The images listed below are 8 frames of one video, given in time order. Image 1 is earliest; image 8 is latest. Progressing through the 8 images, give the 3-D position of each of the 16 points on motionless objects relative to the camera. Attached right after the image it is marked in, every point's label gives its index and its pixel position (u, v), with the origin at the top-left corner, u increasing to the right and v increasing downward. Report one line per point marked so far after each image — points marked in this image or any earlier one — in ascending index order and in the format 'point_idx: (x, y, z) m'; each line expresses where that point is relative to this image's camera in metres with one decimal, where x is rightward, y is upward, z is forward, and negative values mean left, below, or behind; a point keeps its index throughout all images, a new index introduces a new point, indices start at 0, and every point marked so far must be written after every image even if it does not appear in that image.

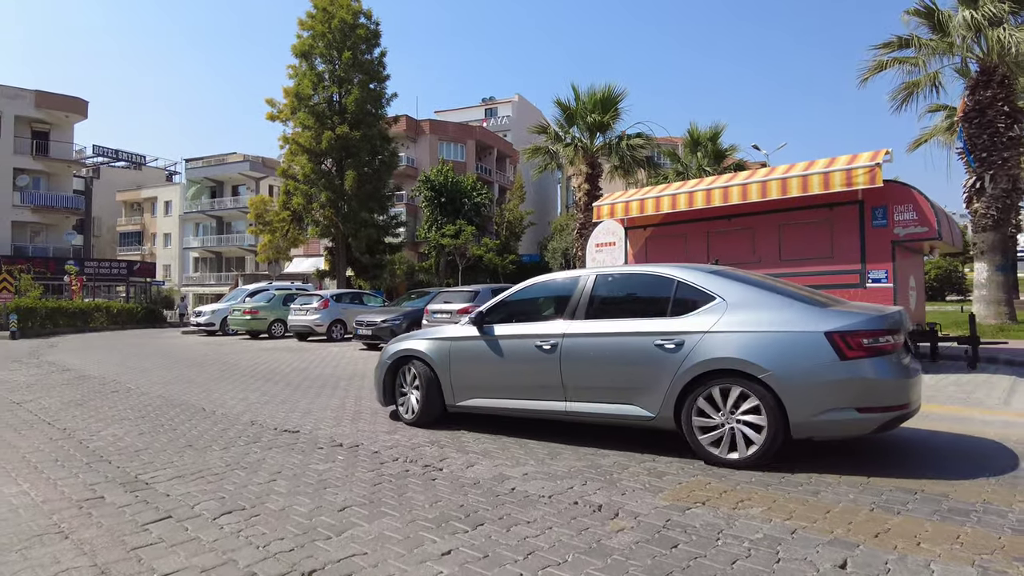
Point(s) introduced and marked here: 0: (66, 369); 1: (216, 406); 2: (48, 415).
0: (-8.0, -1.5, +12.0) m
1: (-3.5, -1.4, +7.8) m
2: (-5.1, -1.4, +7.4) m
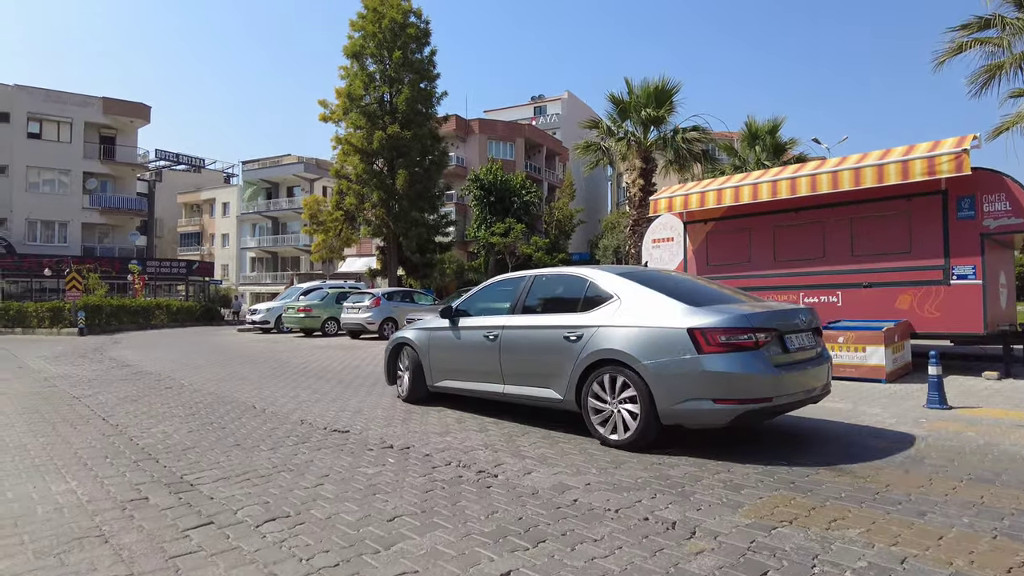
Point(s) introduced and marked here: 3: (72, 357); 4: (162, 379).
0: (-7.1, -1.4, +12.2) m
1: (-2.9, -1.4, +7.7) m
2: (-4.5, -1.4, +7.4) m
3: (-9.7, -1.5, +14.5) m
4: (-5.3, -1.4, +10.0) m
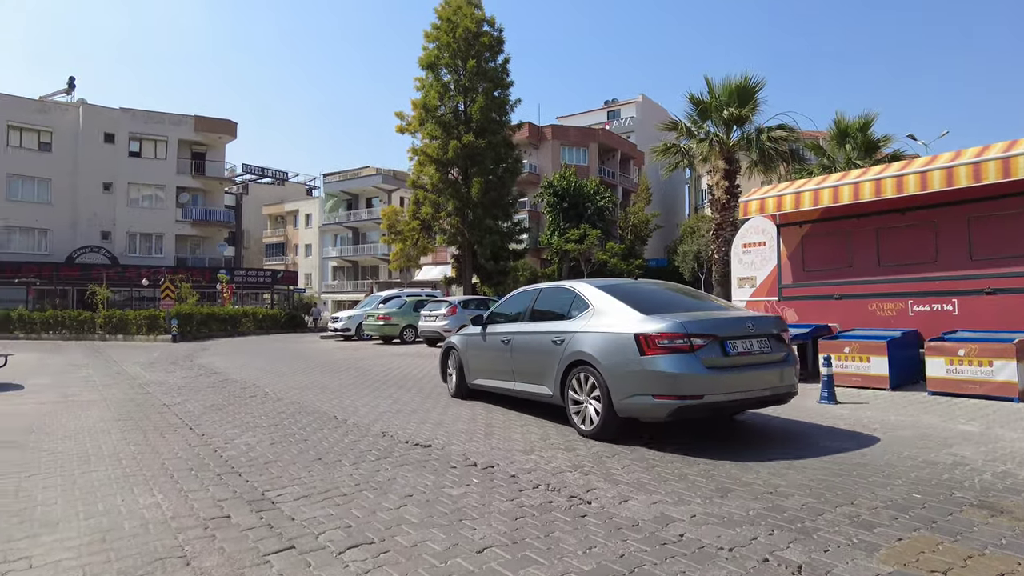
0: (-5.6, -1.6, +12.5) m
1: (-1.9, -1.5, +7.6) m
2: (-3.6, -1.5, +7.4) m
3: (-7.9, -1.7, +15.1) m
4: (-4.1, -1.5, +10.2) m
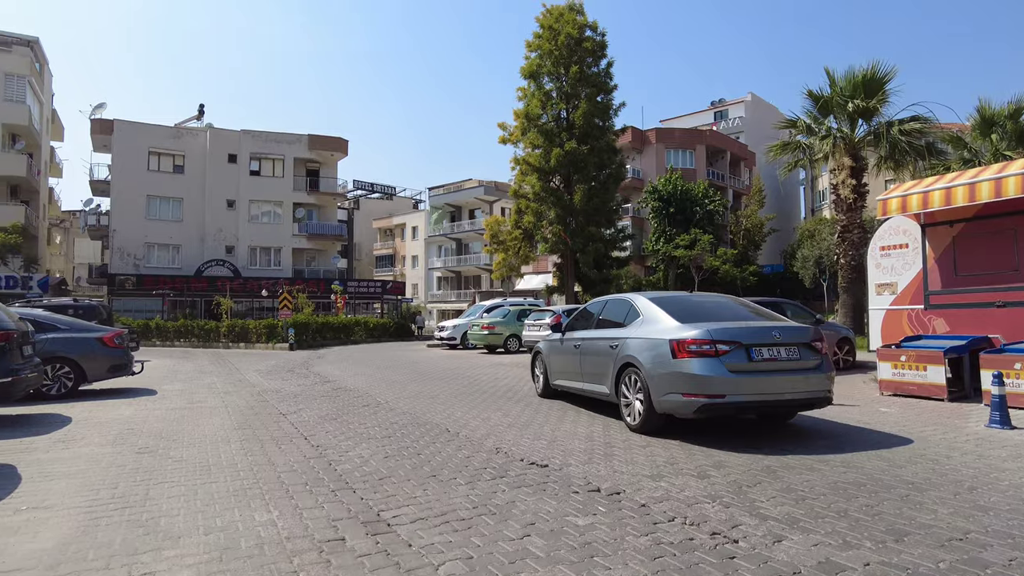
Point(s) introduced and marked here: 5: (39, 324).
0: (-3.5, -1.8, +12.8) m
1: (-0.6, -1.6, +7.4) m
2: (-2.3, -1.6, +7.5) m
3: (-5.4, -2.0, +15.7) m
4: (-2.4, -1.7, +10.2) m
5: (-7.6, -0.6, +10.6) m
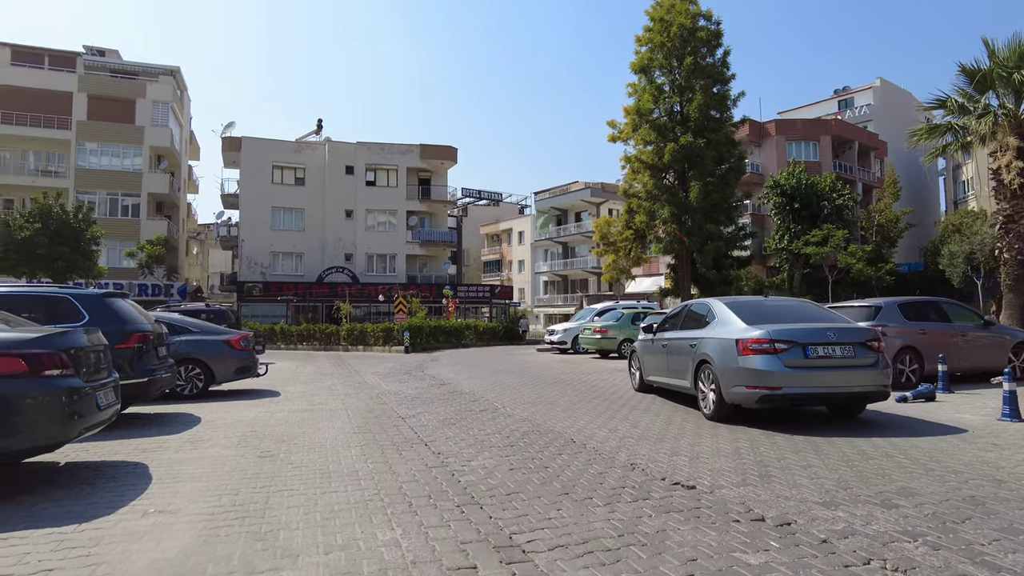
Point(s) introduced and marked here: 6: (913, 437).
0: (-1.3, -1.8, +12.6) m
1: (+0.8, -1.5, +6.8) m
2: (-0.9, -1.6, +7.1) m
3: (-2.7, -2.1, +15.8) m
4: (-0.6, -1.7, +9.9) m
5: (-5.7, -0.7, +11.1) m
6: (+4.1, -1.5, +6.7) m
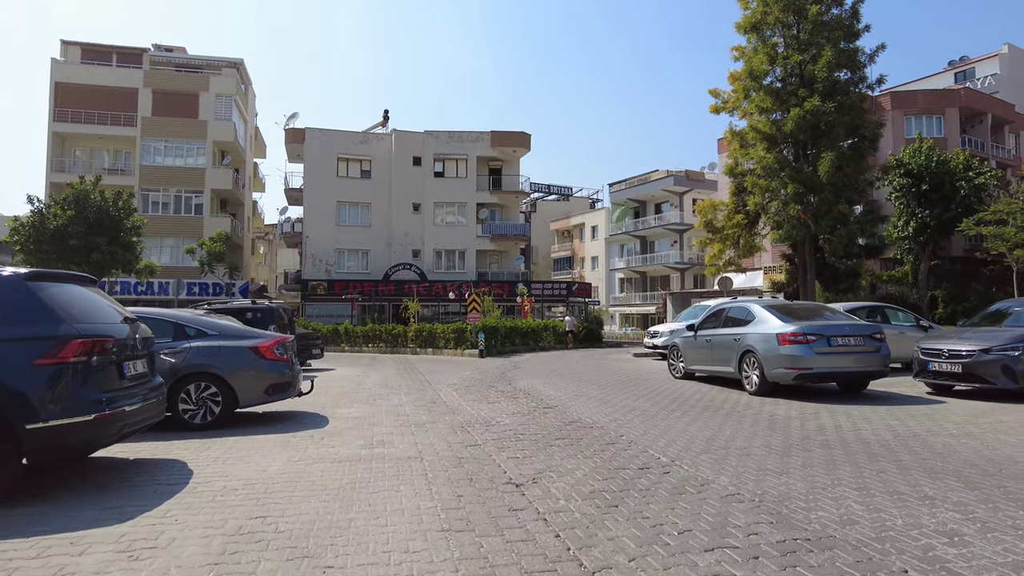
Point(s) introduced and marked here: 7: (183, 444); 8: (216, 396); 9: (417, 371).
0: (+0.5, -1.6, +9.1) m
1: (+2.0, -1.3, +3.1) m
2: (+0.4, -1.4, +3.6) m
3: (-0.6, -1.9, +12.4) m
4: (+1.0, -1.5, +6.3) m
5: (-4.0, -0.5, +8.0) m
6: (+5.3, -1.3, +2.7) m
7: (-3.4, -1.6, +6.8) m
8: (-3.5, -1.3, +7.8) m
9: (-2.4, -2.1, +16.4) m
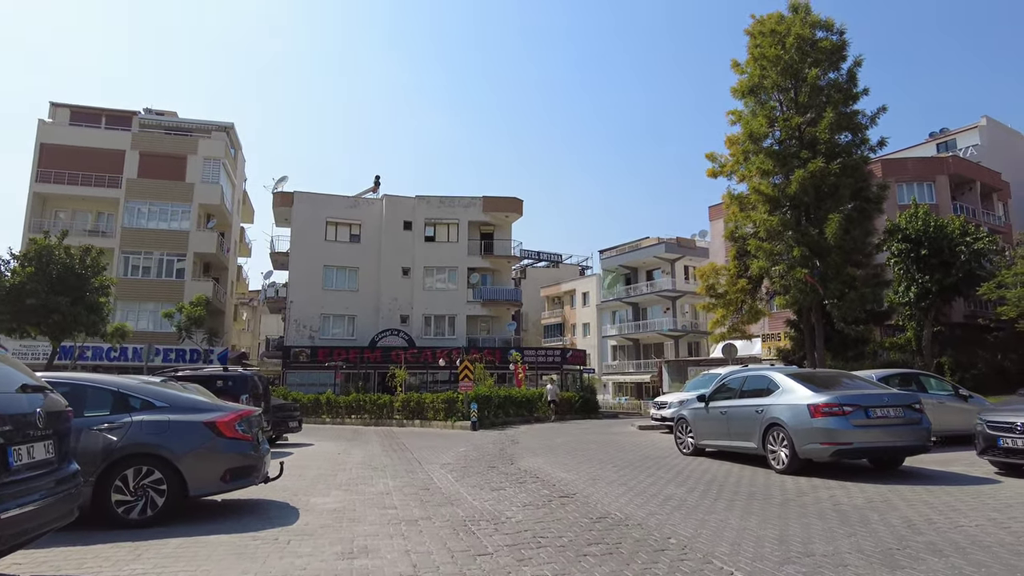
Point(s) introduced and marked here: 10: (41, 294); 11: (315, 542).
0: (+0.6, -2.4, +7.6) m
1: (+2.2, -1.5, +1.7) m
2: (+0.6, -1.6, +2.2) m
3: (-0.5, -2.9, +10.8) m
4: (+1.2, -2.0, +4.9) m
5: (-3.9, -1.1, +6.6) m
6: (+5.6, -1.4, +1.4) m
7: (-3.2, -2.1, +5.2) m
8: (-3.4, -1.8, +6.3) m
9: (-2.4, -3.6, +14.8) m
10: (-13.7, -0.2, +19.3) m
11: (-1.7, -2.1, +5.5) m
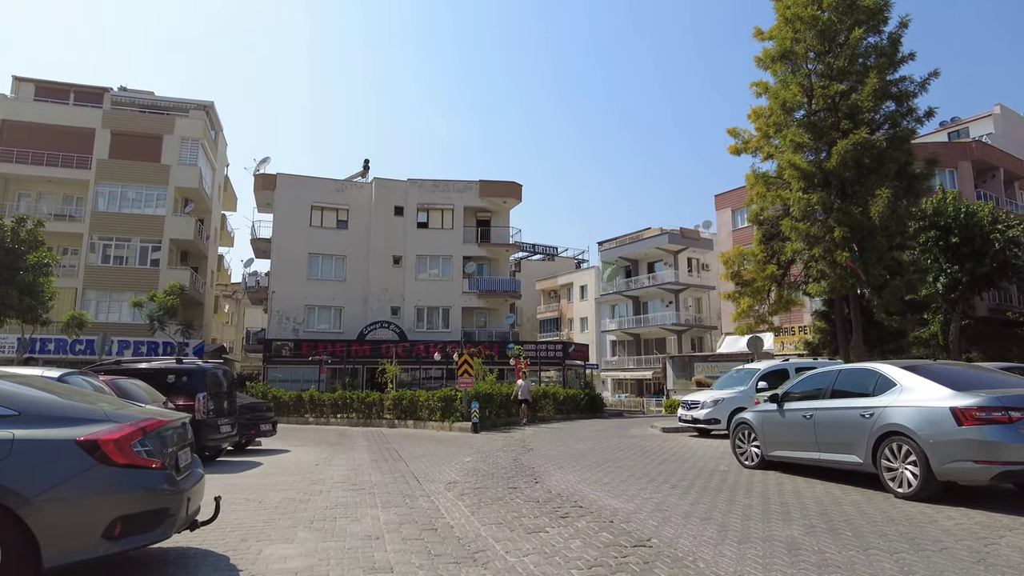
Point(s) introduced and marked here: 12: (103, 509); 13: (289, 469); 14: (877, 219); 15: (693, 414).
0: (+1.0, -2.0, +5.1) m
1: (+2.7, -1.1, -0.7) m
2: (+1.1, -1.2, -0.3) m
3: (-0.2, -2.5, +8.4) m
4: (+1.6, -1.6, +2.4) m
5: (-3.4, -0.7, +4.0) m
6: (+6.1, -1.1, -1.0) m
7: (-2.8, -1.7, +2.7) m
8: (-2.9, -1.4, +3.8) m
9: (-2.1, -3.1, +12.3) m
10: (-13.5, +0.3, +16.6) m
11: (-1.2, -1.7, +3.0) m
12: (-2.4, -1.3, +3.9) m
13: (-3.5, -2.8, +10.4) m
14: (+10.6, +2.0, +19.3) m
15: (+4.5, -3.2, +16.6) m
